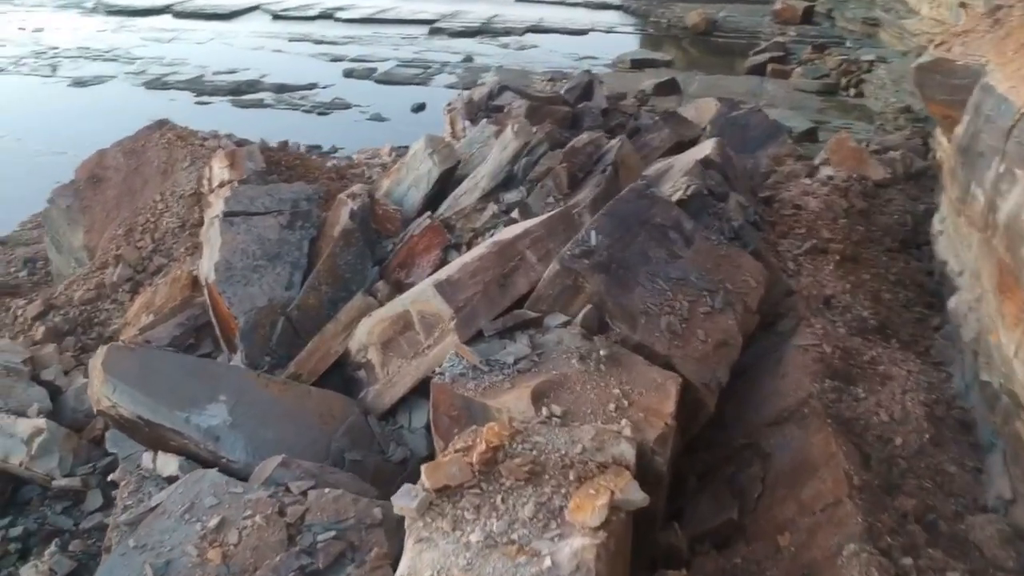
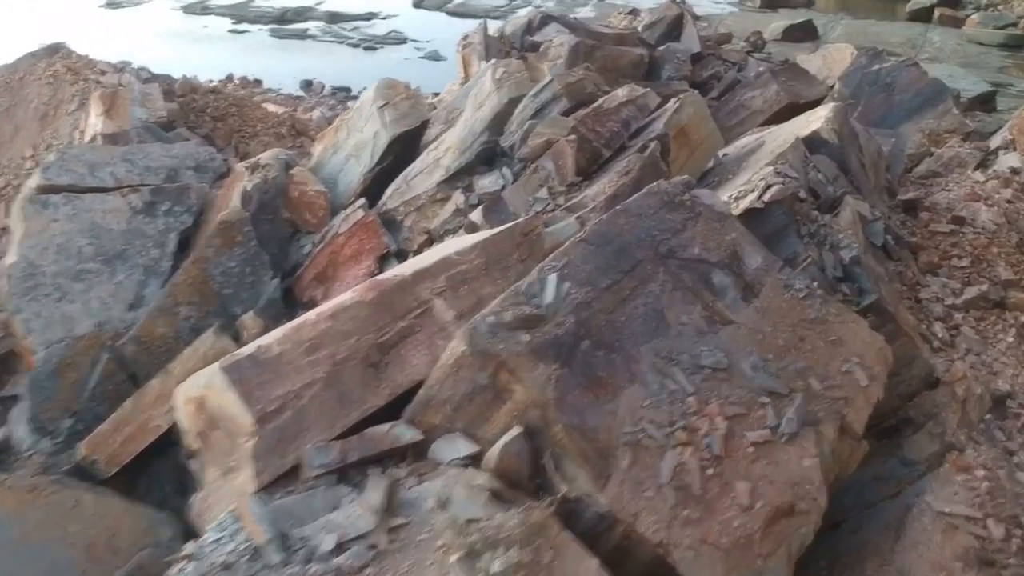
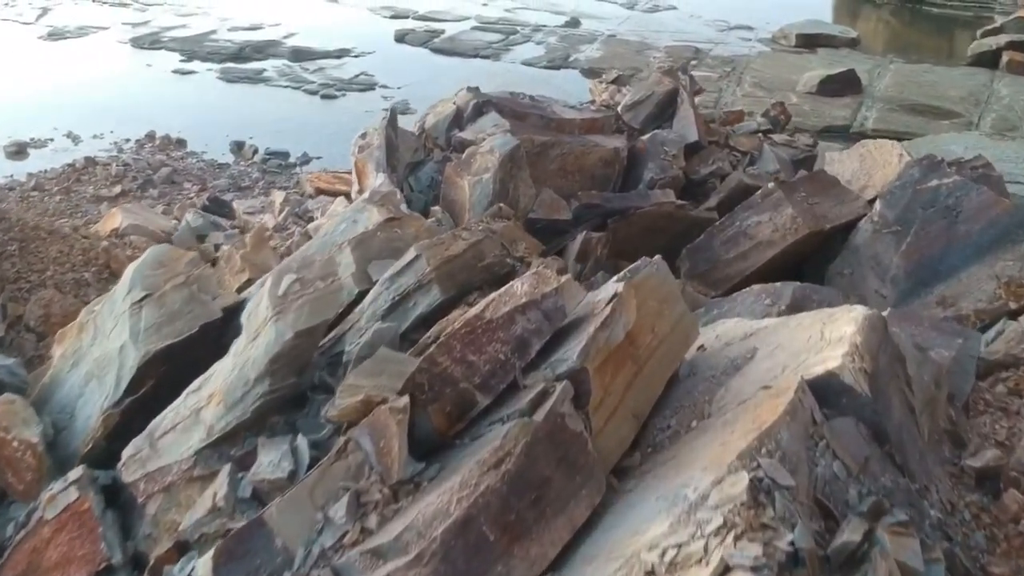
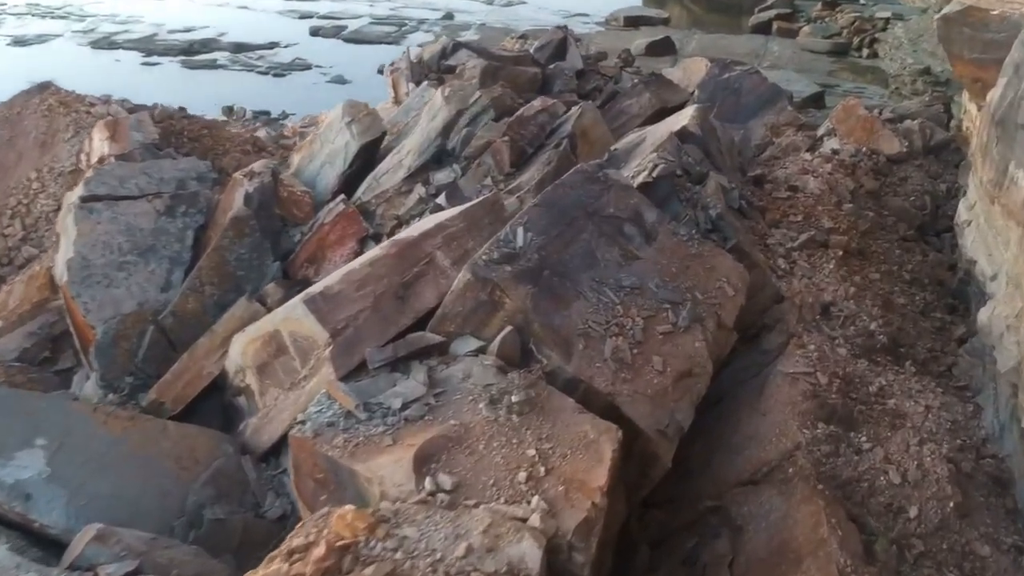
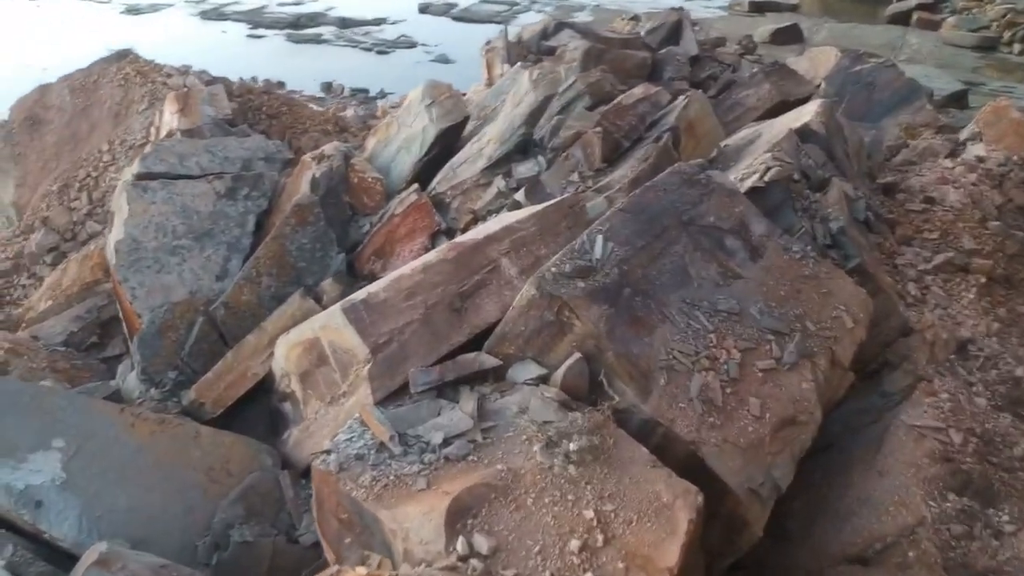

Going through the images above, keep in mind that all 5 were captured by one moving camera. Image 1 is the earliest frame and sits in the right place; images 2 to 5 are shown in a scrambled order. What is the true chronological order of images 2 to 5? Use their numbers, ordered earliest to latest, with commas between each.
4, 5, 2, 3
